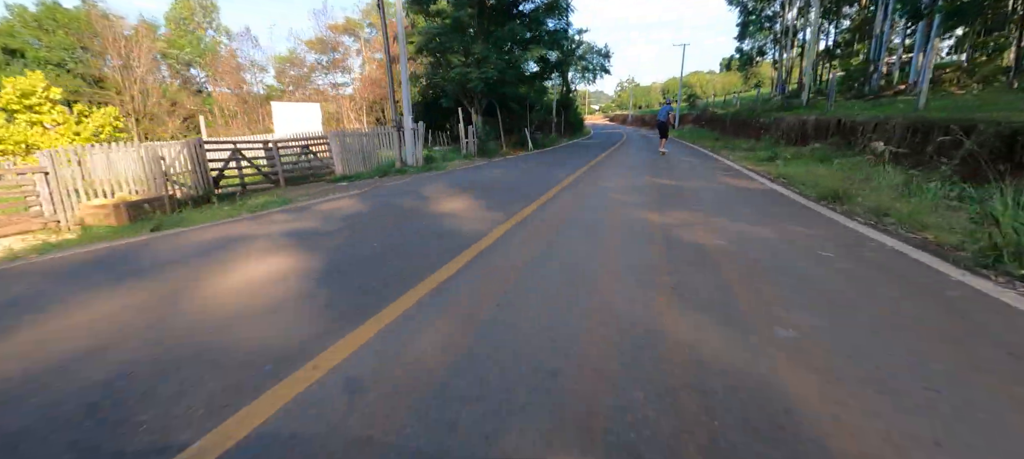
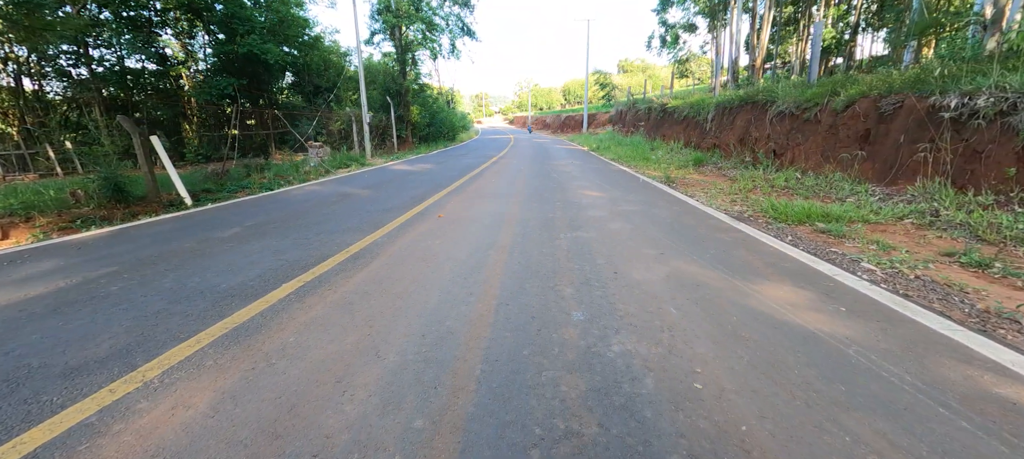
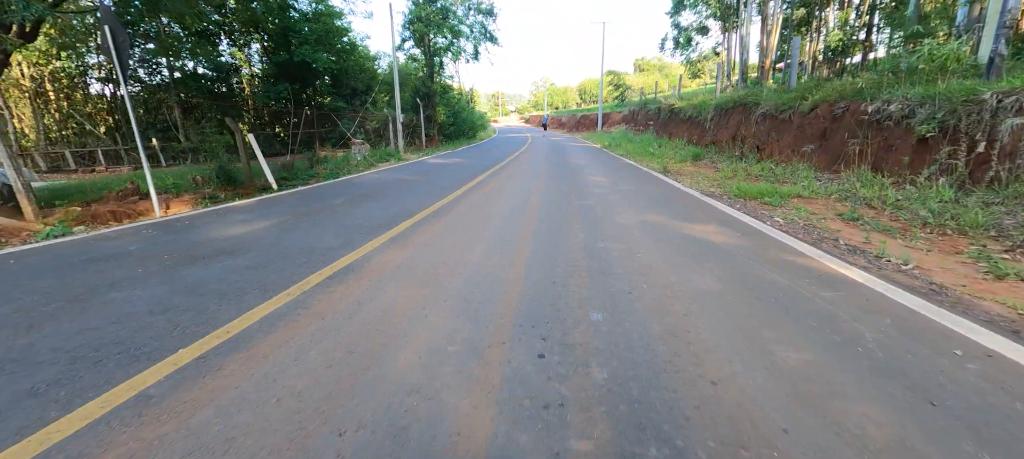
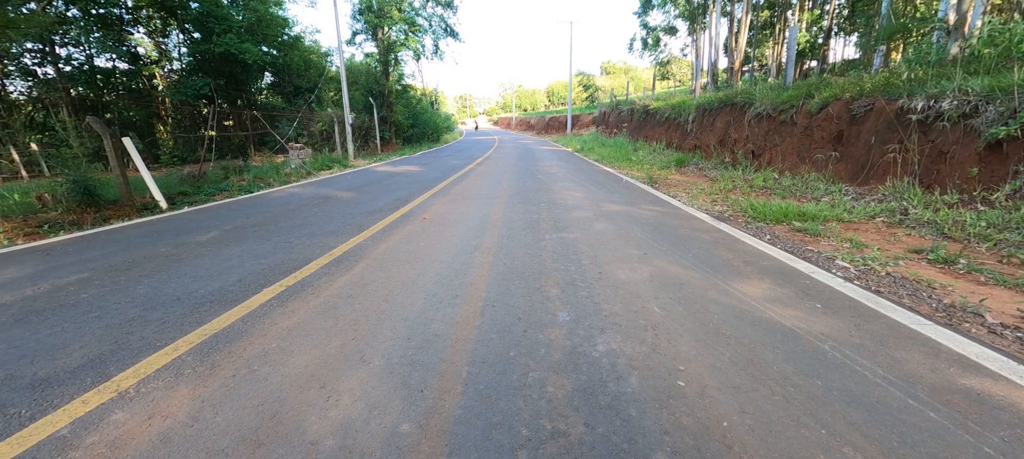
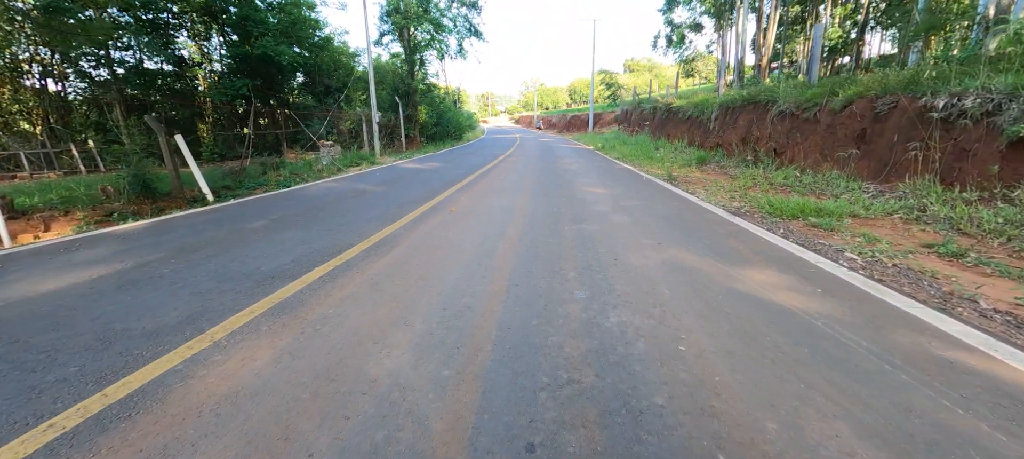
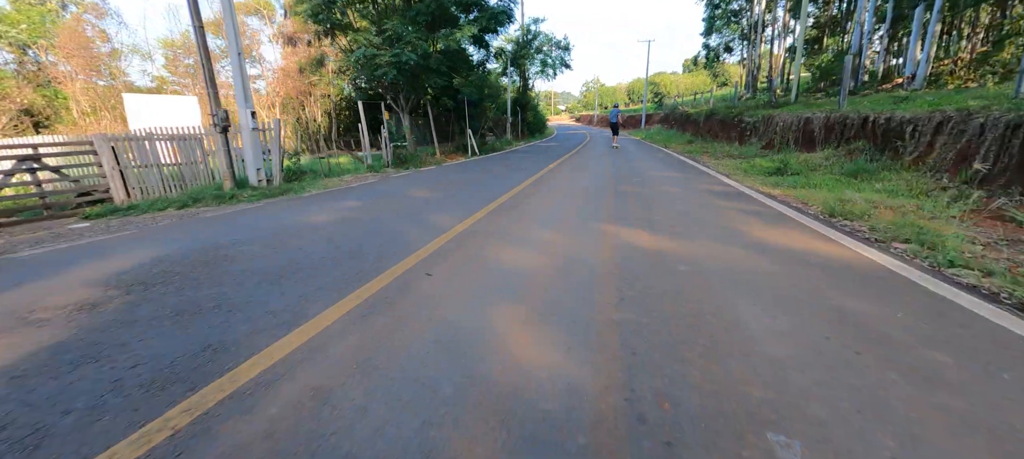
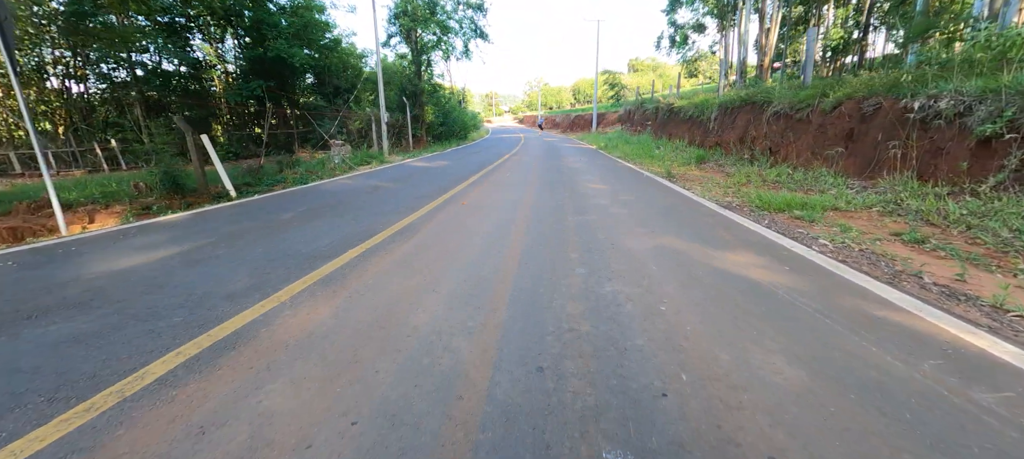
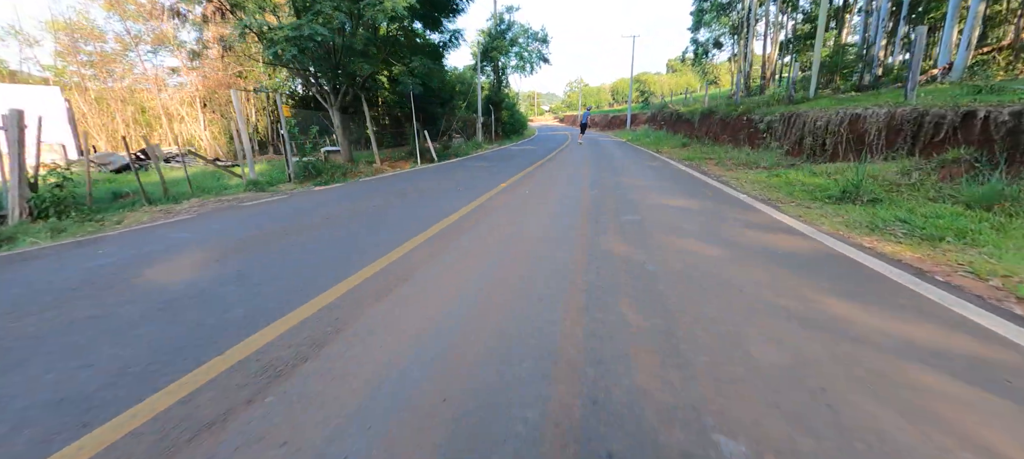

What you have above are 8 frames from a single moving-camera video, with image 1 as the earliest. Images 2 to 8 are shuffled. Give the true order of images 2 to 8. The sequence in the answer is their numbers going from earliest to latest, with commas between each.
6, 8, 3, 7, 5, 2, 4
